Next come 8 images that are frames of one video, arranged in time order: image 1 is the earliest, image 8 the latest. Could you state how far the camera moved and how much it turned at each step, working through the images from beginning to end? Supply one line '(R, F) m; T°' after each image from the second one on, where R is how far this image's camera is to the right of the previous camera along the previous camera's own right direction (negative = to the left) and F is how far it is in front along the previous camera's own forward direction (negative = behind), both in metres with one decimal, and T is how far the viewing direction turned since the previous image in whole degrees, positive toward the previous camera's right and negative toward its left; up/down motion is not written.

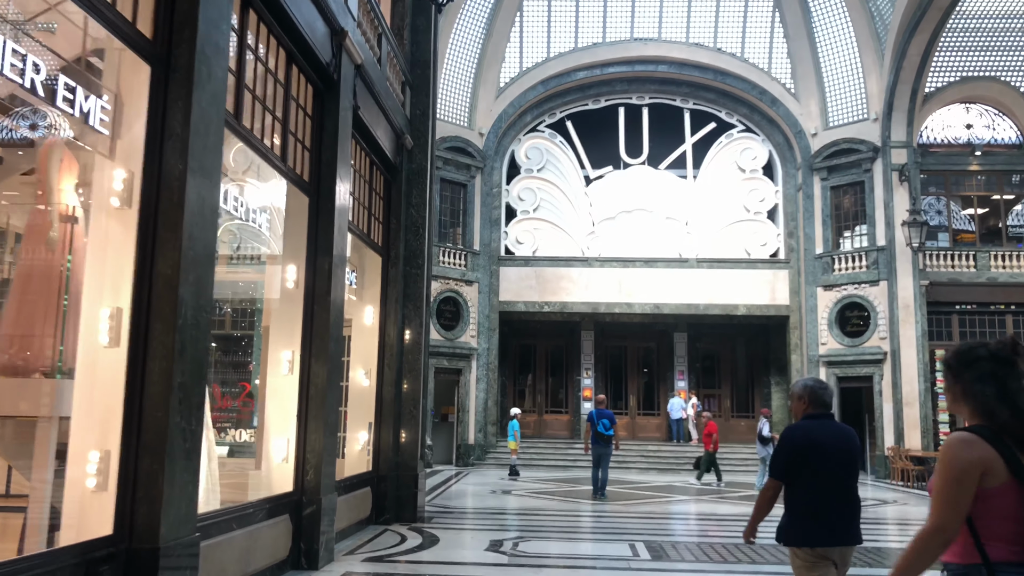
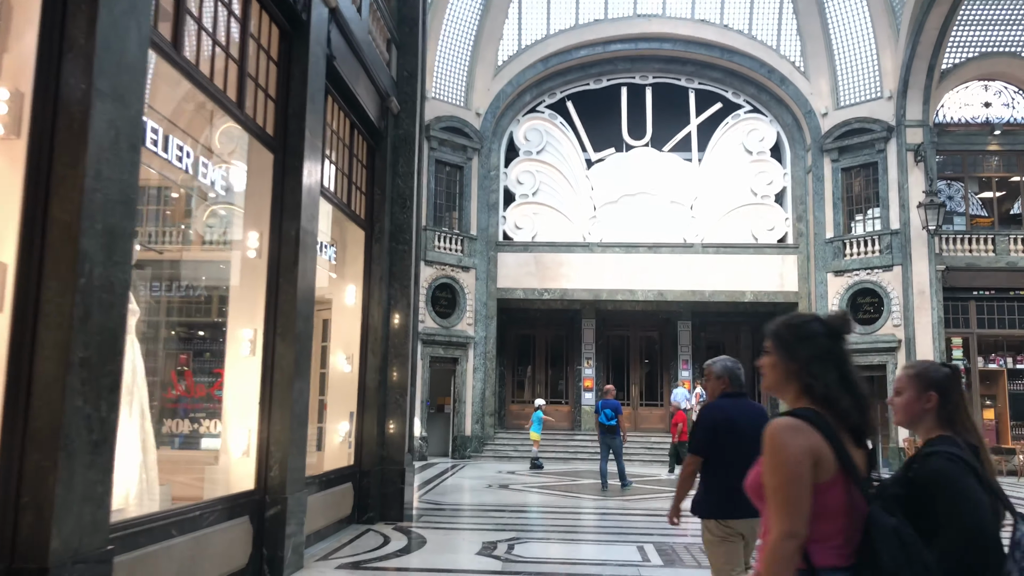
(0.0, +0.9) m; 0°
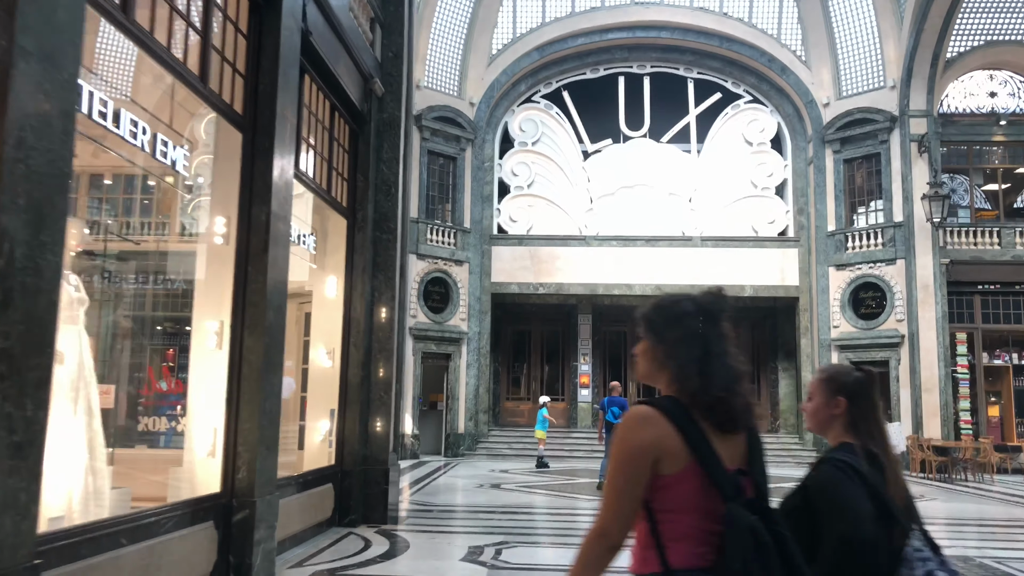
(+0.1, +0.5) m; 0°
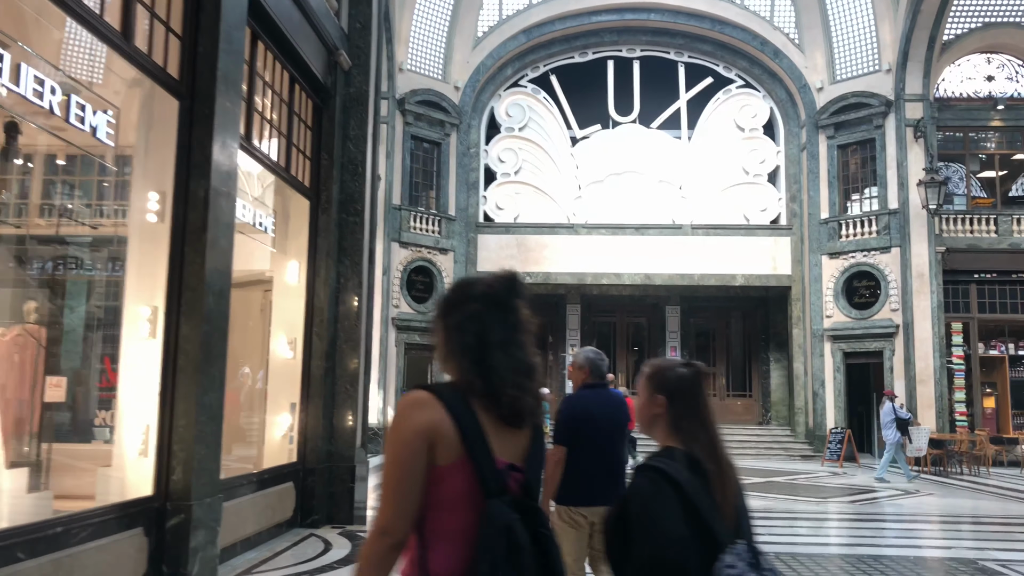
(+0.2, +0.5) m; 0°
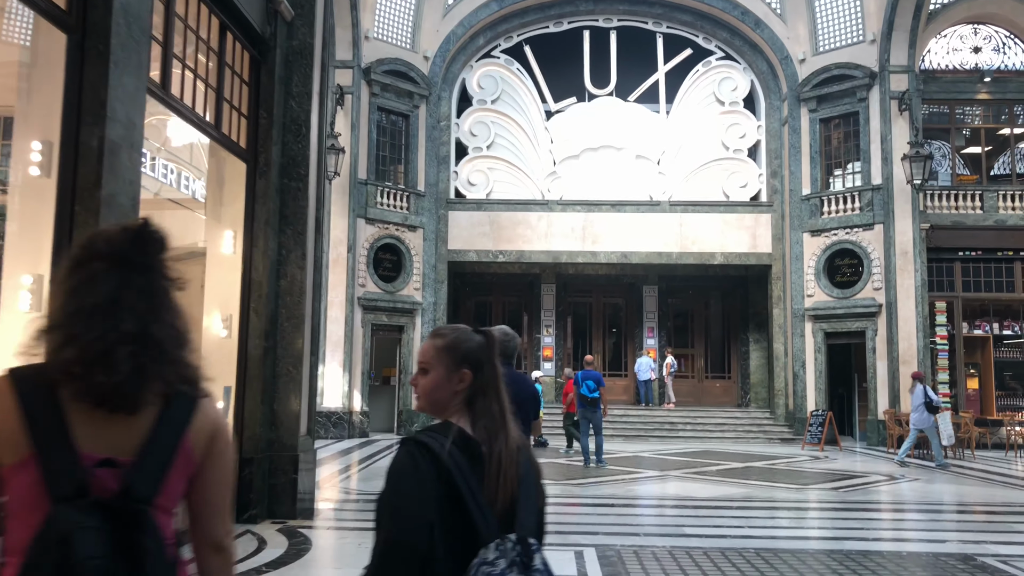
(+0.2, +0.7) m; +1°
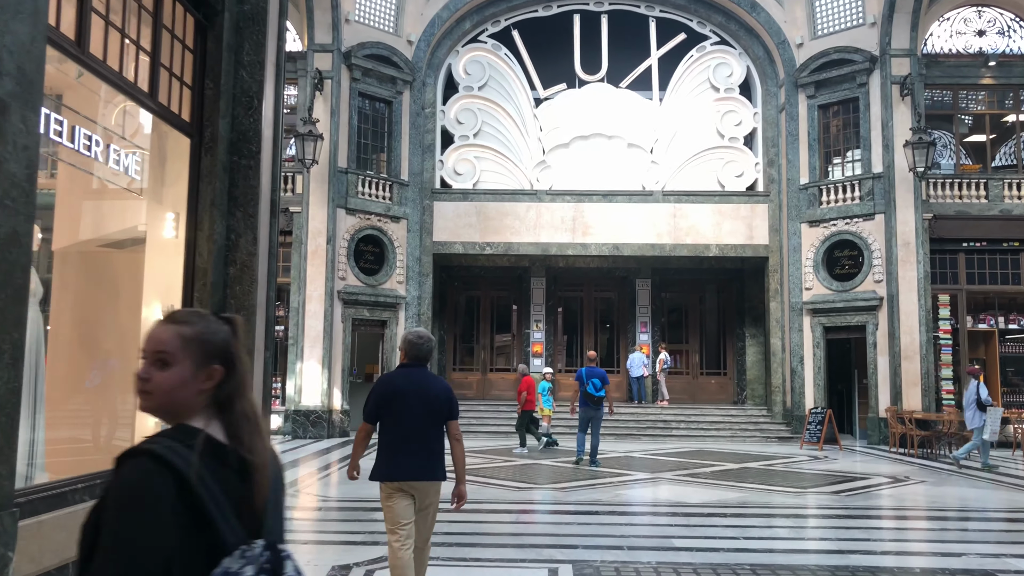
(+0.2, +0.7) m; 0°
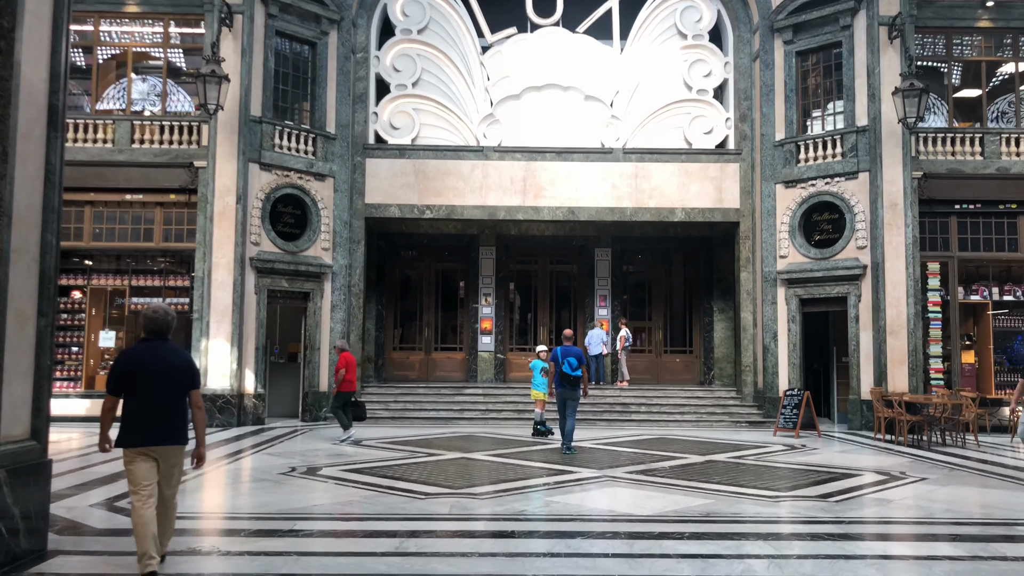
(+0.6, +2.1) m; +2°
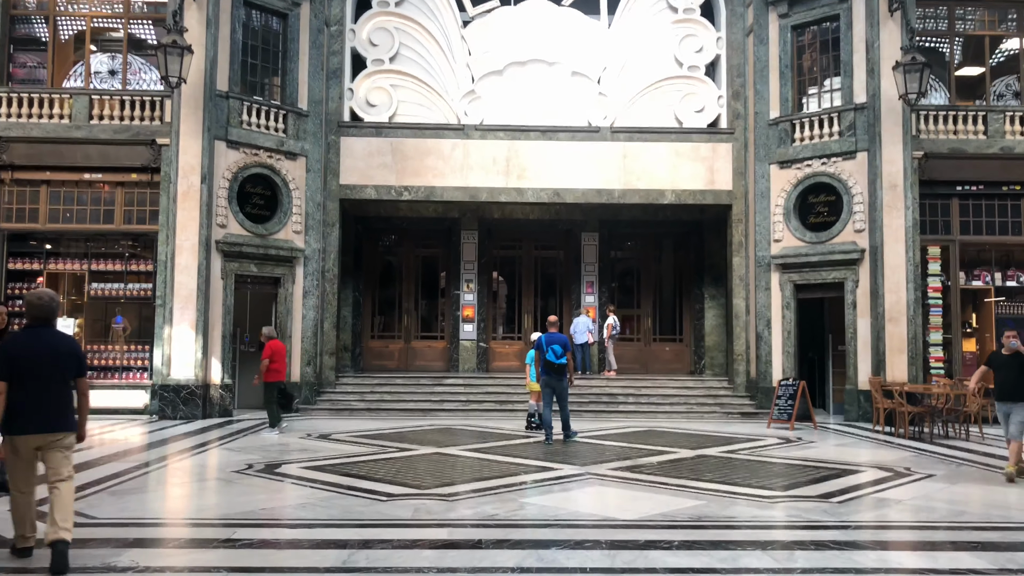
(+0.2, +0.8) m; +1°
